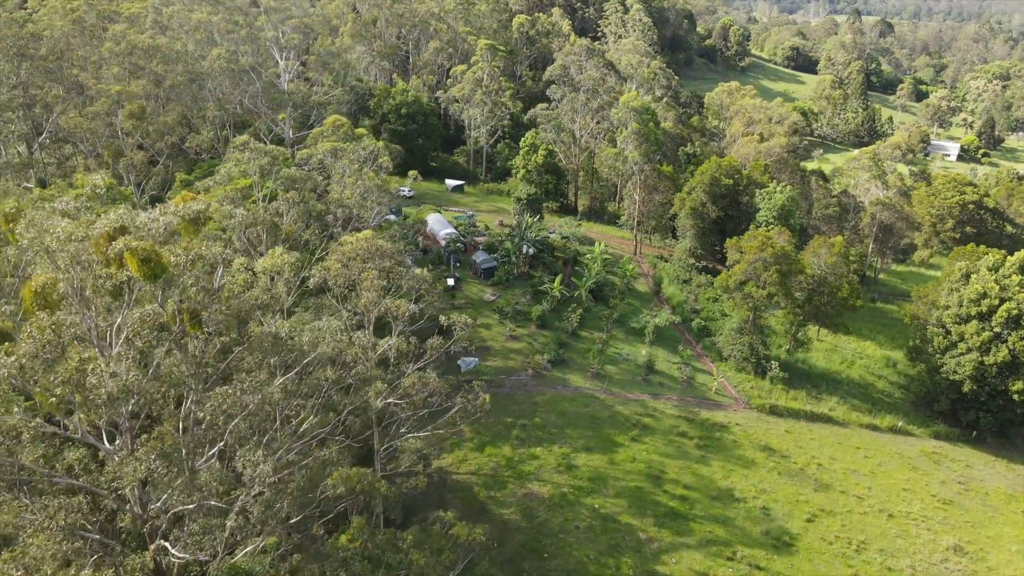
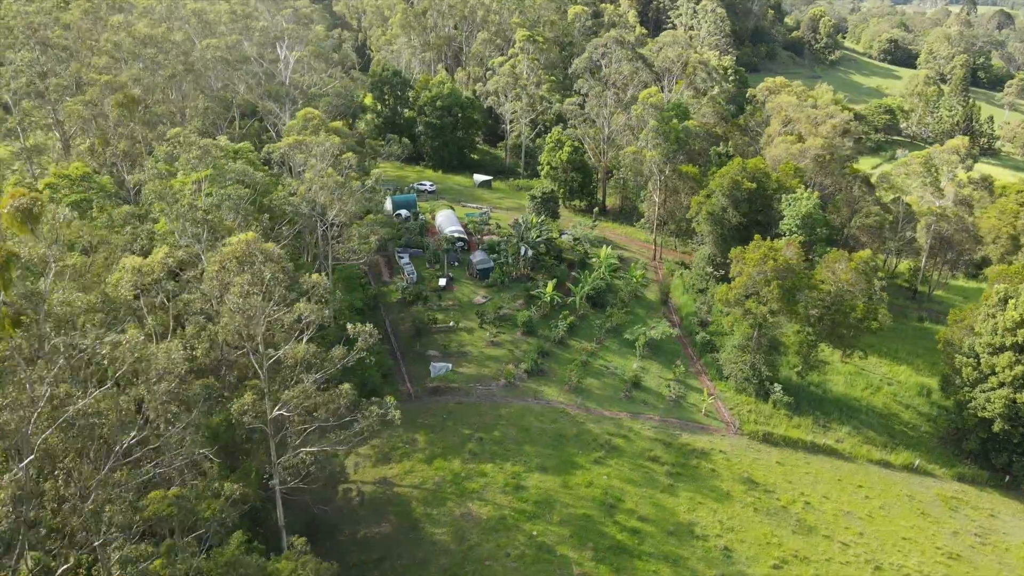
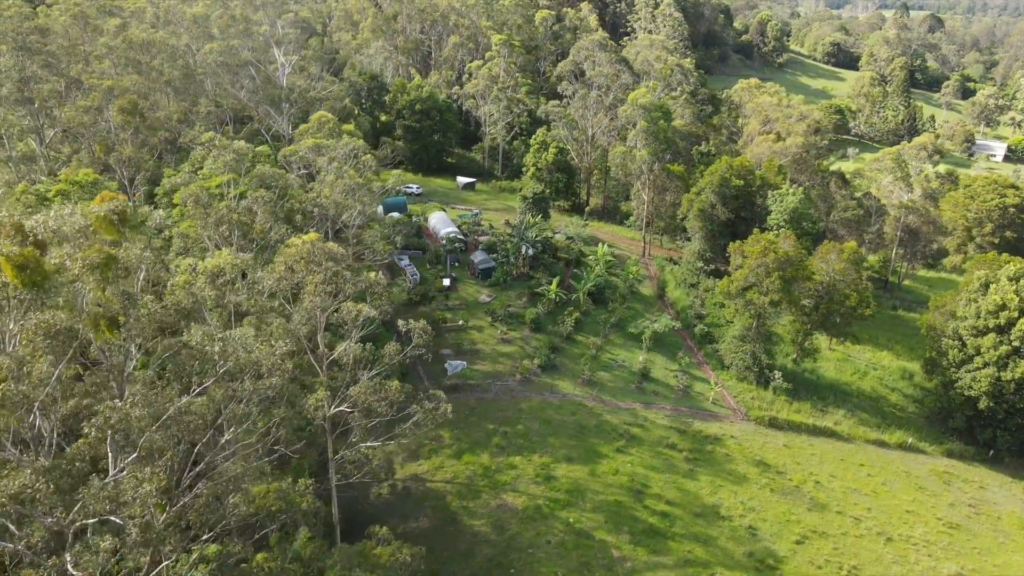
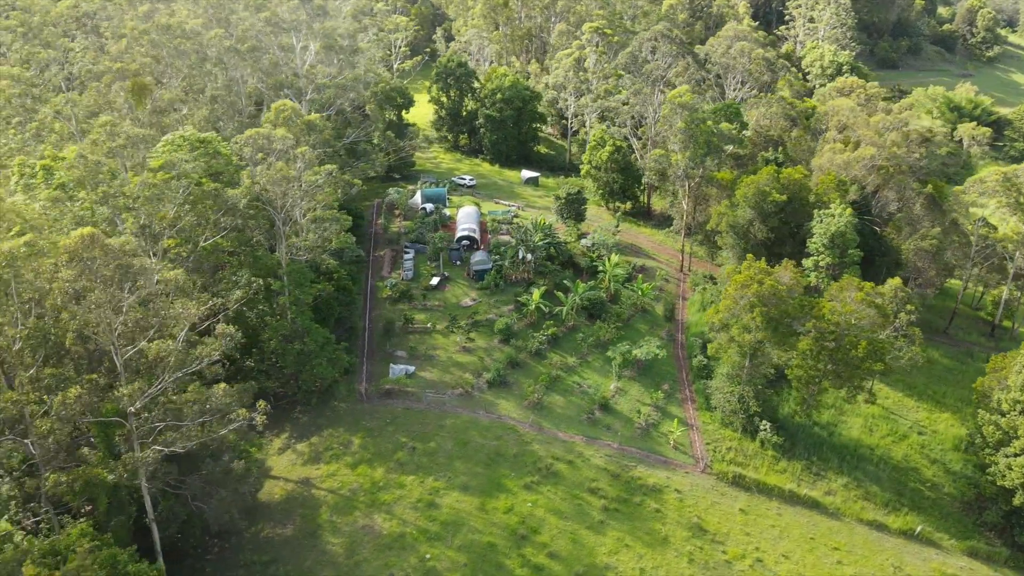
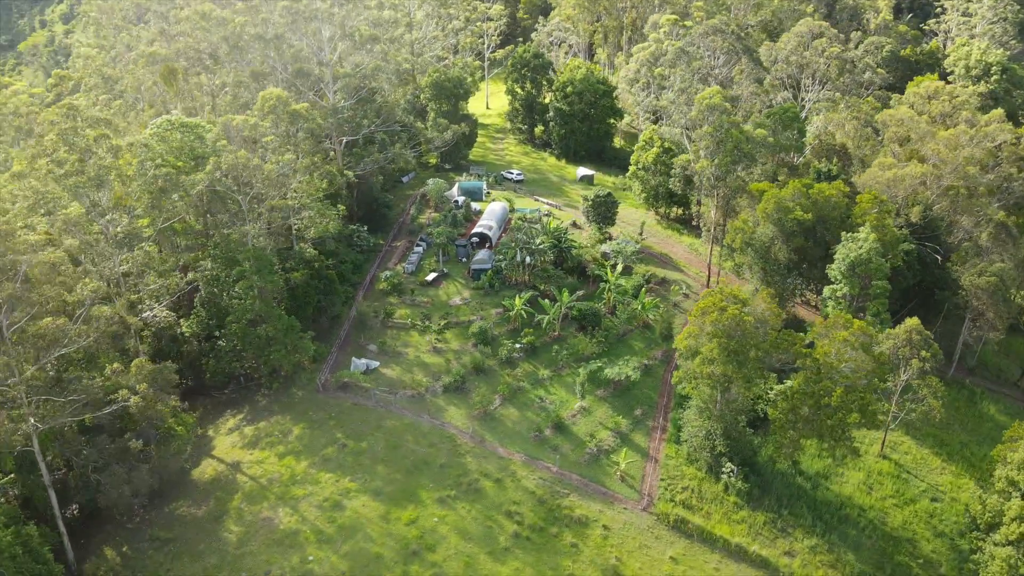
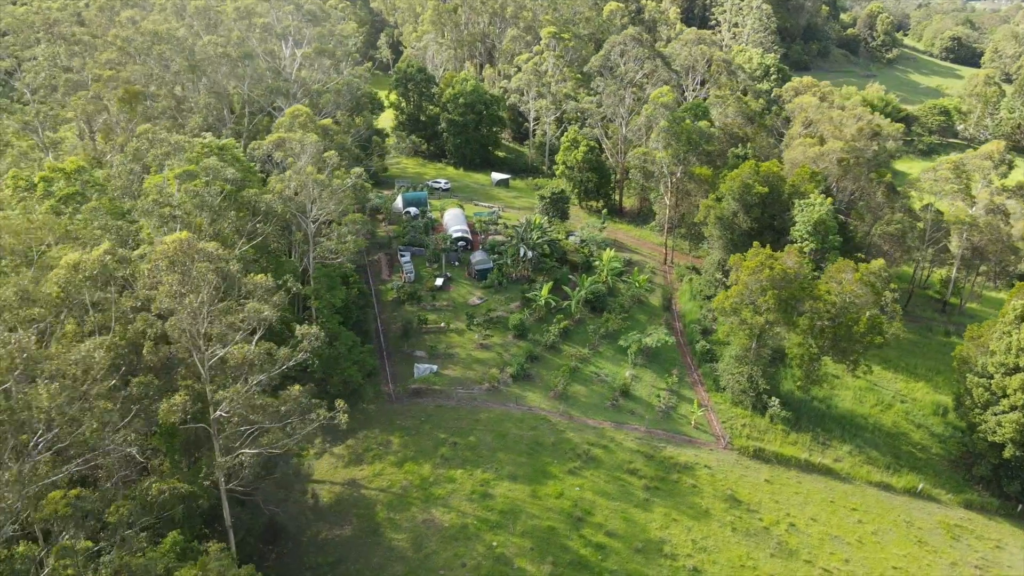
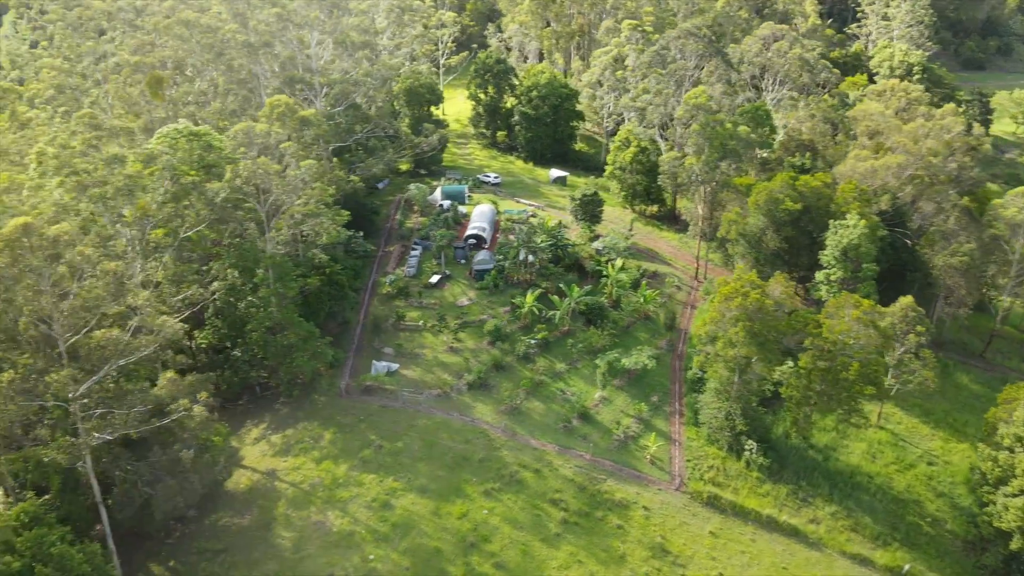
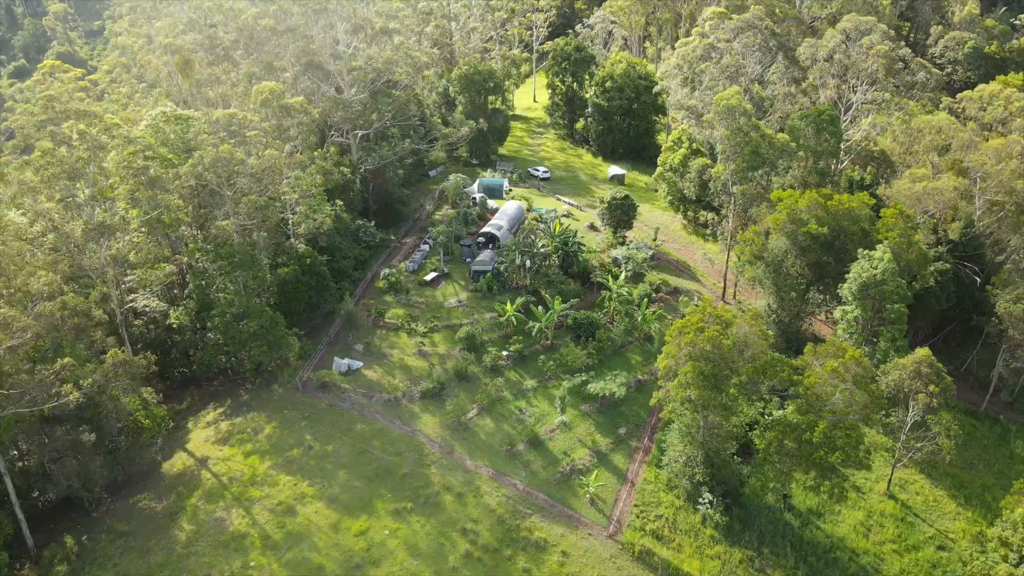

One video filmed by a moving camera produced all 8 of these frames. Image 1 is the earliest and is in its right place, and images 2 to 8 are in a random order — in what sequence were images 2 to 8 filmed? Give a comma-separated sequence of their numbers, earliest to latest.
3, 2, 6, 4, 7, 5, 8
